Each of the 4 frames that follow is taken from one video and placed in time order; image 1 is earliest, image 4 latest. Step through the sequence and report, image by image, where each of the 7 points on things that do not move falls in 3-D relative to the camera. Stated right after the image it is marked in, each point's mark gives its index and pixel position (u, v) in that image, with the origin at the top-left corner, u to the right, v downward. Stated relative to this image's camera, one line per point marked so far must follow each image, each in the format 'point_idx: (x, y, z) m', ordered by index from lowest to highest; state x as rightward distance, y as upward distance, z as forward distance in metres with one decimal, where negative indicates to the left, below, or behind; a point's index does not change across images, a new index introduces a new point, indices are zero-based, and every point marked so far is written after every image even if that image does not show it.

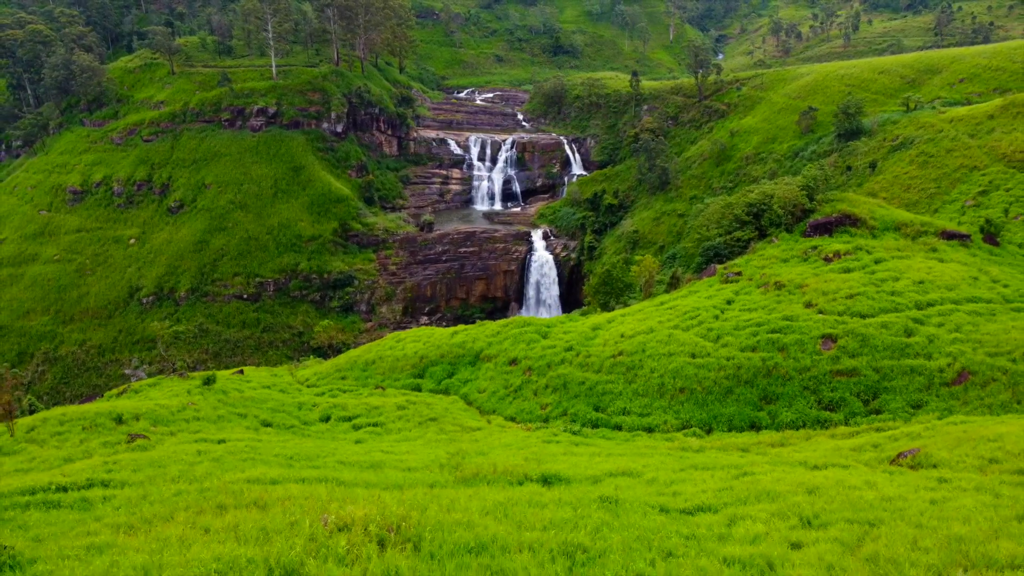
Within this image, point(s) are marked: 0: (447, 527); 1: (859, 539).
0: (-1.1, -3.6, +7.9) m
1: (+5.5, -4.0, +8.1) m
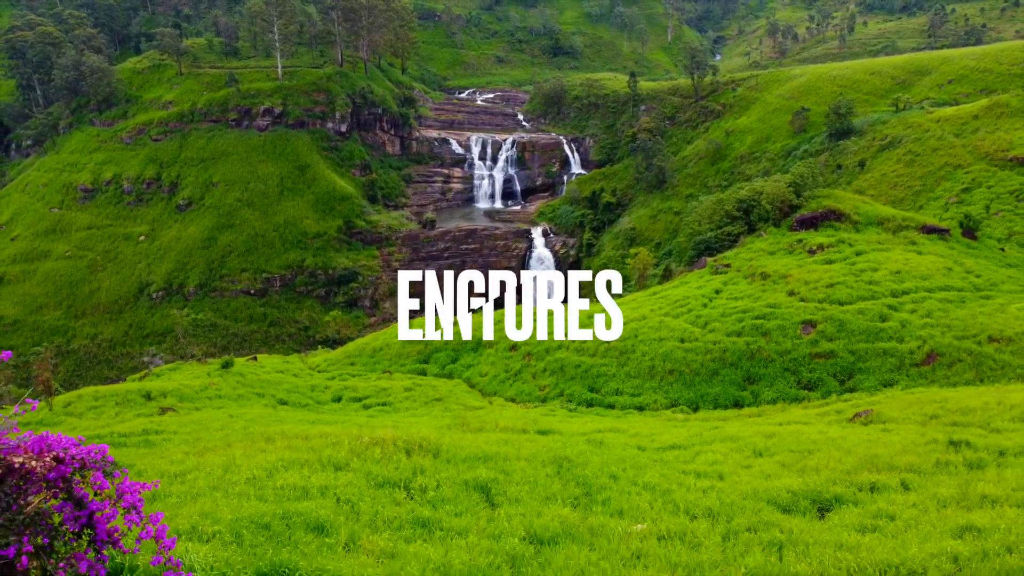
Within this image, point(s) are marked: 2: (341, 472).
0: (-1.1, -3.0, +9.7) m
1: (+5.5, -3.3, +9.9) m
2: (-2.7, -2.8, +8.1) m
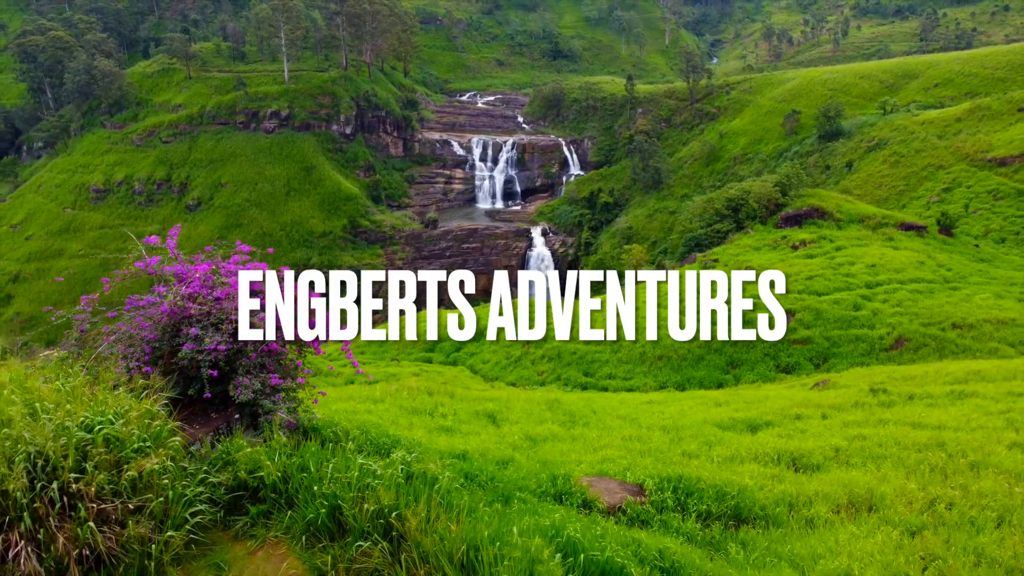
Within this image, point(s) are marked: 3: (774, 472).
0: (-1.0, -2.4, +11.8) m
1: (+5.5, -2.8, +12.1) m
2: (-2.7, -2.3, +10.2) m
3: (+3.5, -2.5, +6.9) m
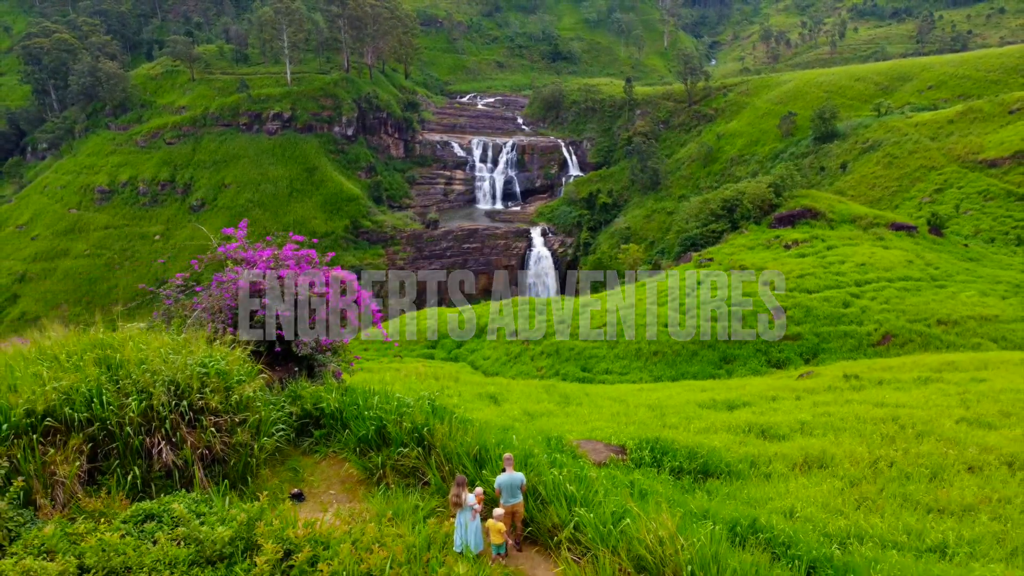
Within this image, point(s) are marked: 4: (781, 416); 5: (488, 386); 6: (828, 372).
0: (-1.0, -2.3, +12.8) m
1: (+5.5, -2.6, +13.0) m
2: (-2.7, -2.1, +11.2) m
3: (+3.5, -2.3, +7.8) m
4: (+4.9, -2.3, +9.3) m
5: (-0.5, -2.3, +12.1) m
6: (+11.0, -3.0, +18.0) m
